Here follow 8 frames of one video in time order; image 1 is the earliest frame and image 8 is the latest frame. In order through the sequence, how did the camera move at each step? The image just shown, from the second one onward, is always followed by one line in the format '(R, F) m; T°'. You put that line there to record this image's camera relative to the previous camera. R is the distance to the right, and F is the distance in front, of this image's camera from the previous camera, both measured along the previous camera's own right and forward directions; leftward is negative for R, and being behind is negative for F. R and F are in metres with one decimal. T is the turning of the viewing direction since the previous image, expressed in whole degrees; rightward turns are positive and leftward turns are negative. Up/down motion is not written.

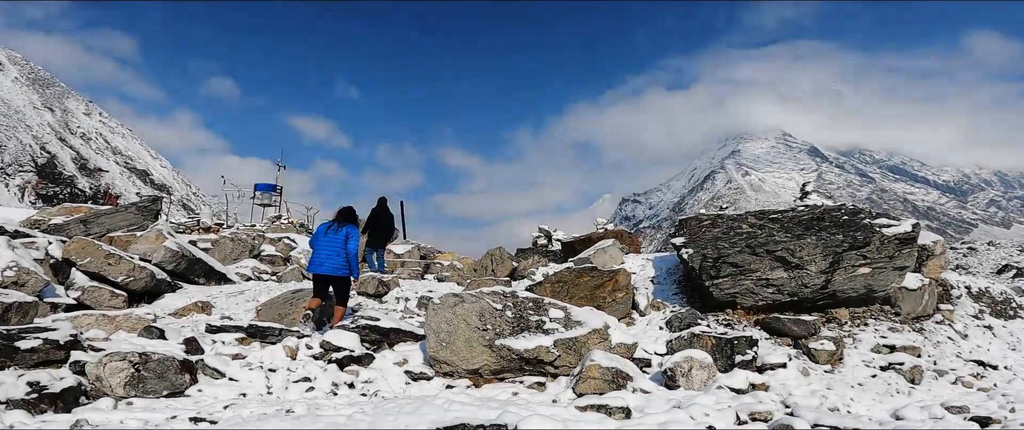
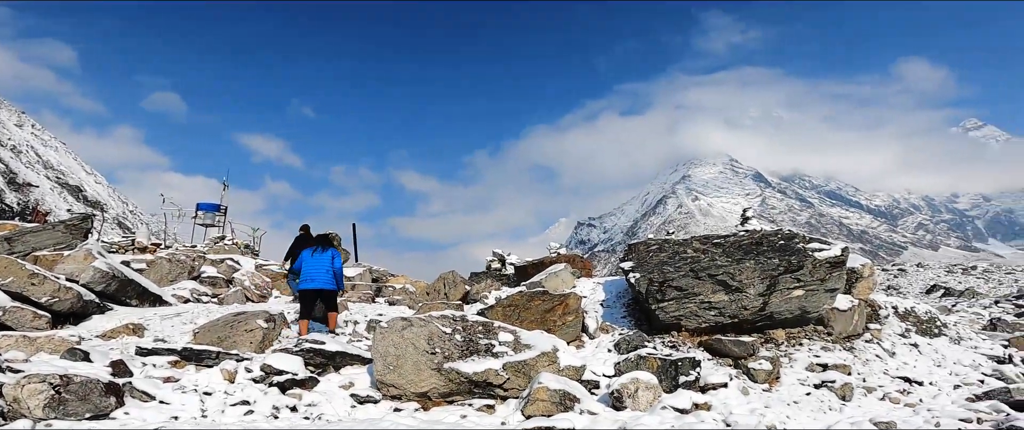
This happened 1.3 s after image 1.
(+0.4, -0.2) m; +3°
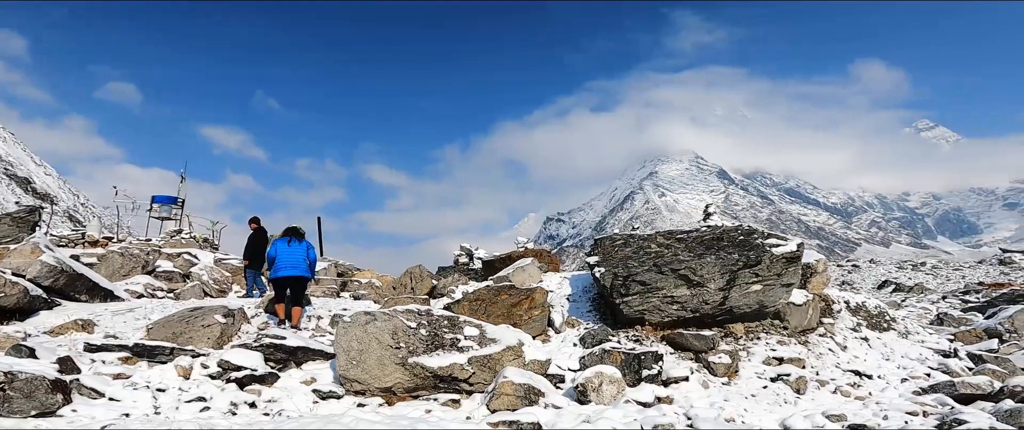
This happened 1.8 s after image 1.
(+0.1, 0.0) m; +3°
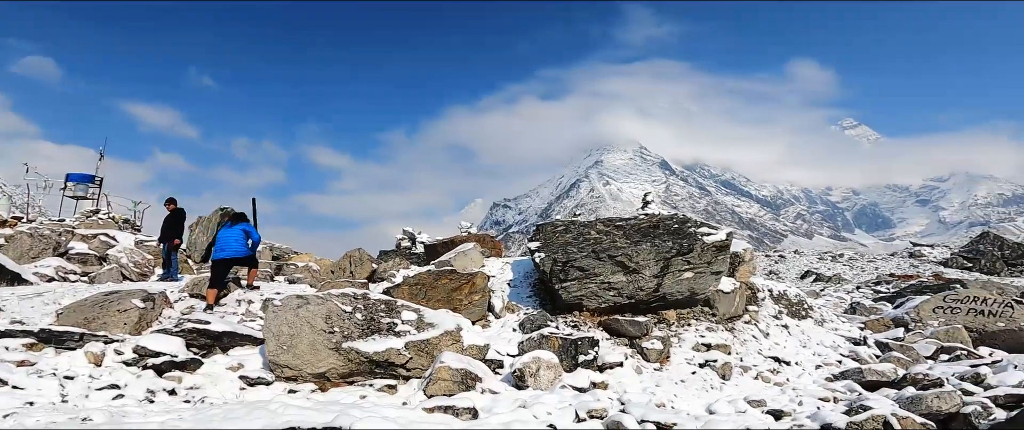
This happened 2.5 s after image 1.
(+0.3, 0.0) m; +5°
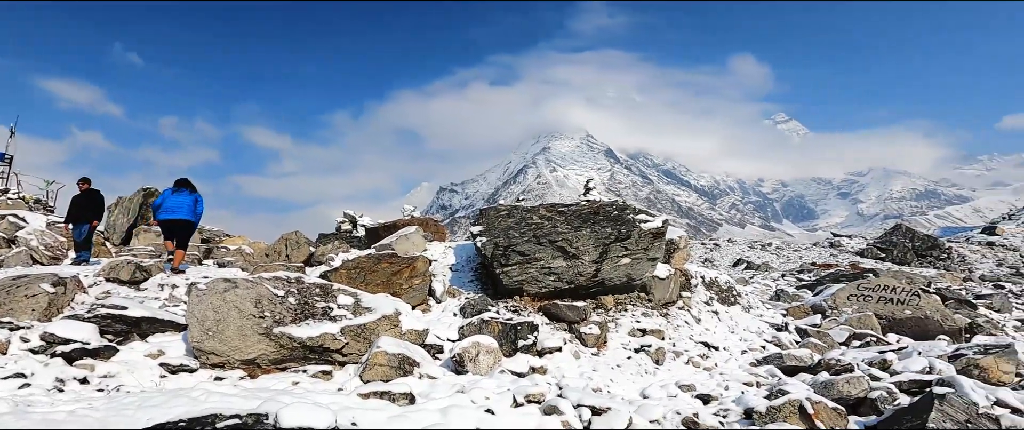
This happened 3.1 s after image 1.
(+0.3, 0.0) m; +5°
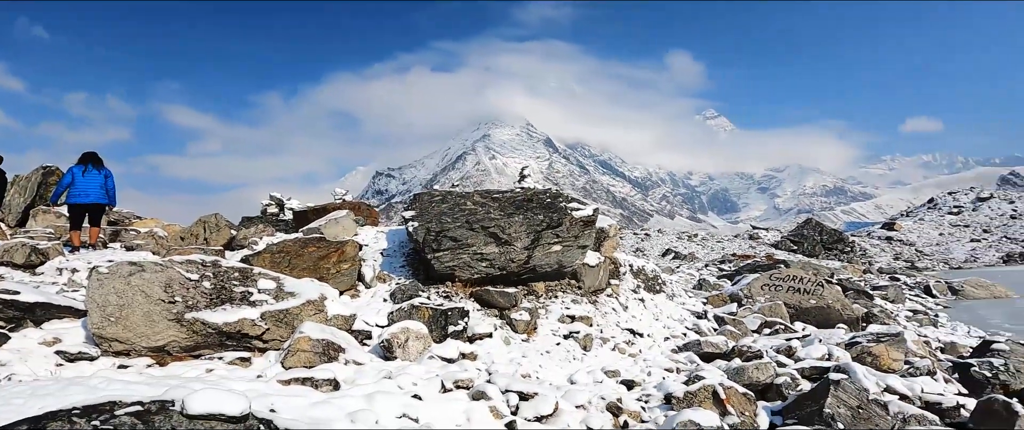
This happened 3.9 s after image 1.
(+0.4, 0.0) m; +5°
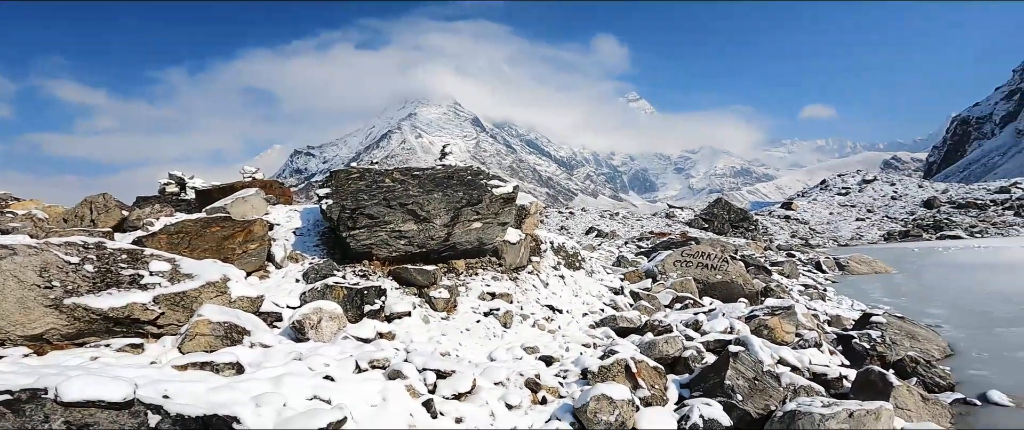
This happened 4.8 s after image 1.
(+0.6, 0.0) m; +6°
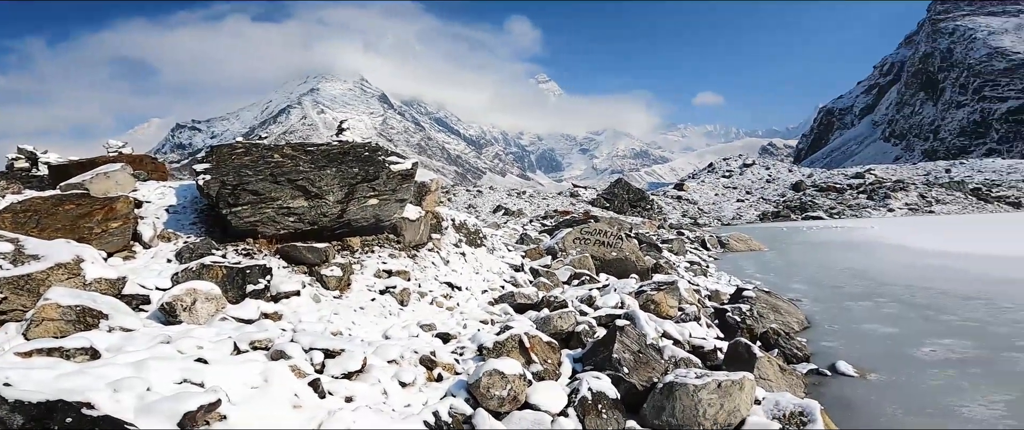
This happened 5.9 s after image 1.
(+1.2, -0.1) m; +6°
